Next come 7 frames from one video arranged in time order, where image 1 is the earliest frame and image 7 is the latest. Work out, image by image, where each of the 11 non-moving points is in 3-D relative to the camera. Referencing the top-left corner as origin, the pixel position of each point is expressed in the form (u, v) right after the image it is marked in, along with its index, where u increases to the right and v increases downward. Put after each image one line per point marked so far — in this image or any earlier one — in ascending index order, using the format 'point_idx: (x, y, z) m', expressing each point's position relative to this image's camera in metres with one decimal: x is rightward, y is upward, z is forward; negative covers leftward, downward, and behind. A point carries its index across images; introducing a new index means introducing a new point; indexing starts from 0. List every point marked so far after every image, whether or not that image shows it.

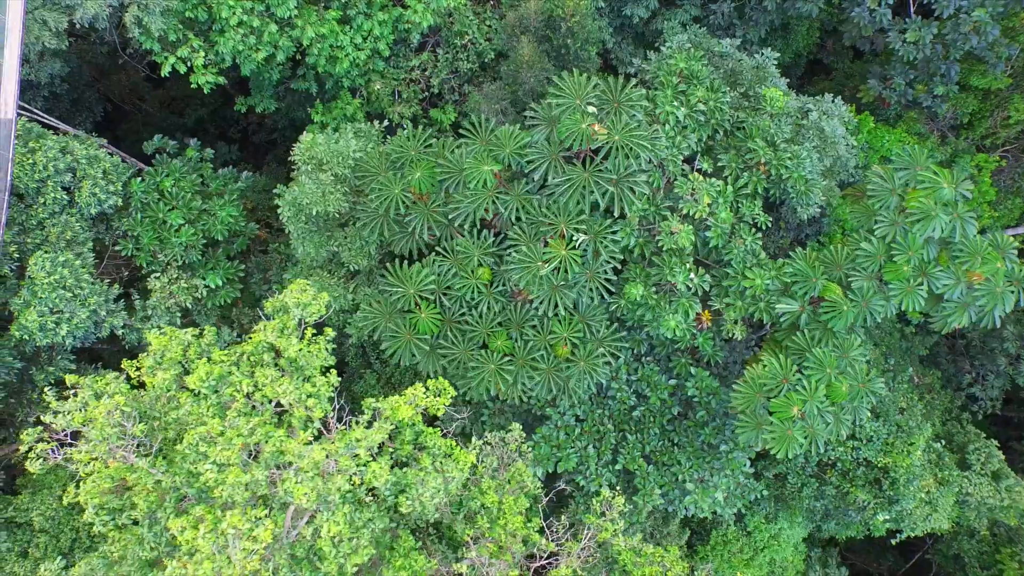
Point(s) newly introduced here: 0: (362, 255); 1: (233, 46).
0: (-2.0, +0.4, +8.3) m
1: (-3.8, +3.3, +8.5) m
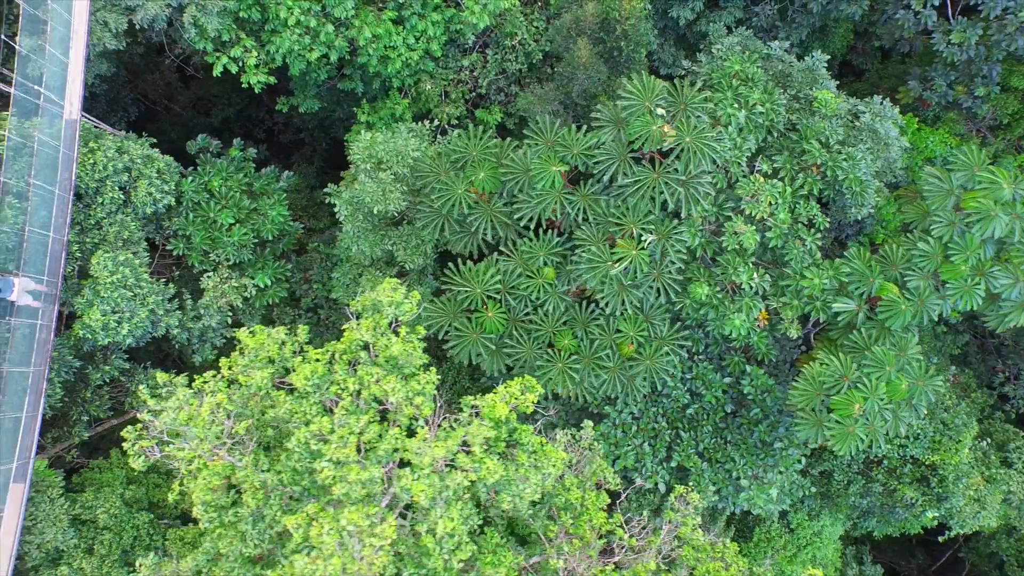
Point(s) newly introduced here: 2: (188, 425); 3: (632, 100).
0: (-1.3, +0.5, +8.4) m
1: (-3.0, +3.3, +8.6) m
2: (-2.5, -1.1, +5.0) m
3: (+1.3, +2.1, +6.9) m
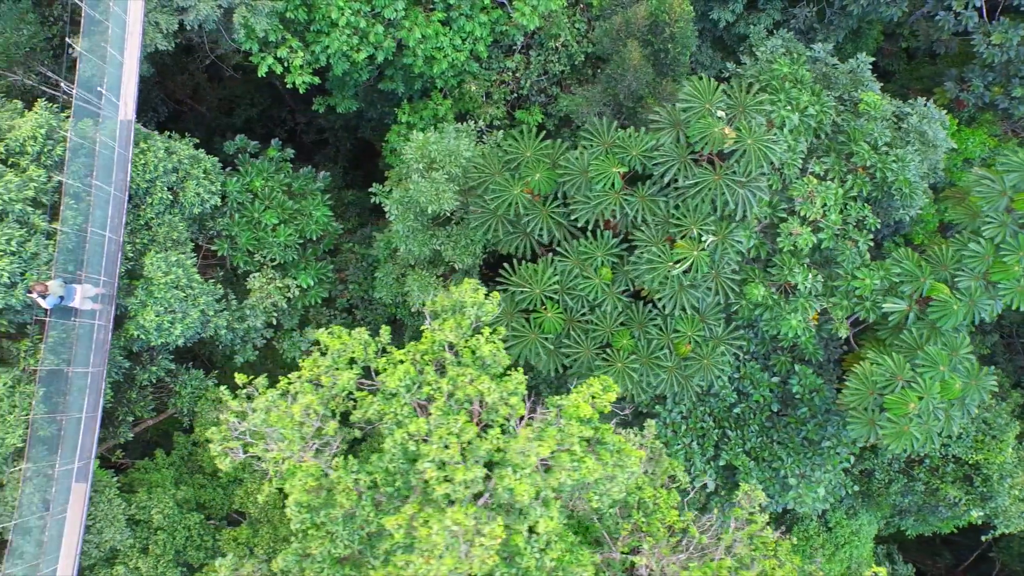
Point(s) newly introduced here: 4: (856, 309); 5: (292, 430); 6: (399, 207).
0: (-0.6, +0.4, +8.4) m
1: (-2.4, +3.3, +8.6) m
2: (-1.8, -1.1, +5.0) m
3: (+2.0, +2.1, +7.0) m
4: (+4.3, -0.3, +7.8) m
5: (-1.7, -1.1, +5.0) m
6: (-1.5, +1.1, +8.3) m
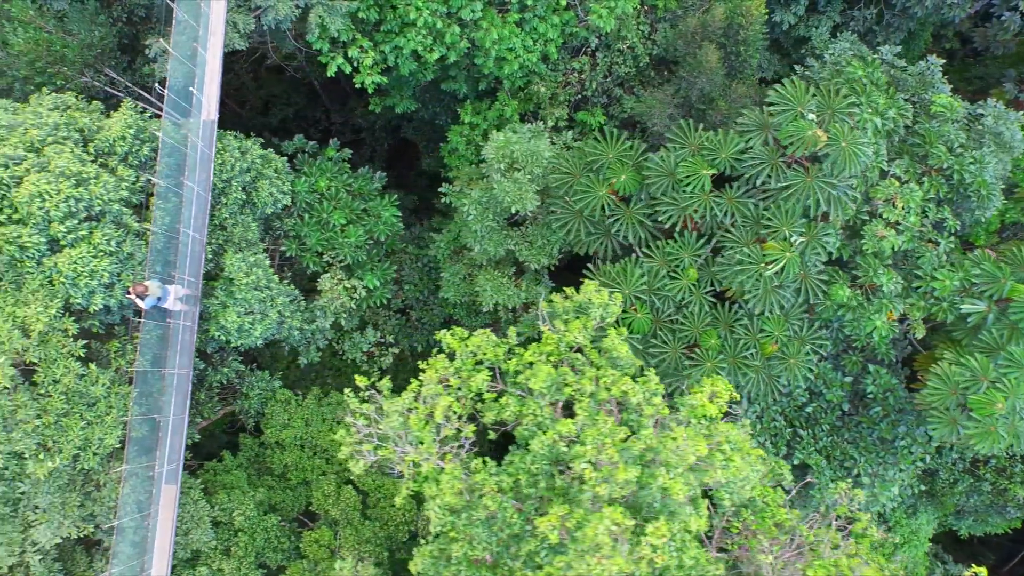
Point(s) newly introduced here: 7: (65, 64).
0: (+0.4, +0.4, +8.4) m
1: (-1.4, +3.3, +8.6) m
2: (-0.8, -1.1, +5.0) m
3: (+3.0, +2.0, +7.0) m
4: (+5.3, -0.3, +7.9) m
5: (-0.6, -1.1, +5.0) m
6: (-0.5, +1.0, +8.3) m
7: (-6.0, +3.0, +8.5) m
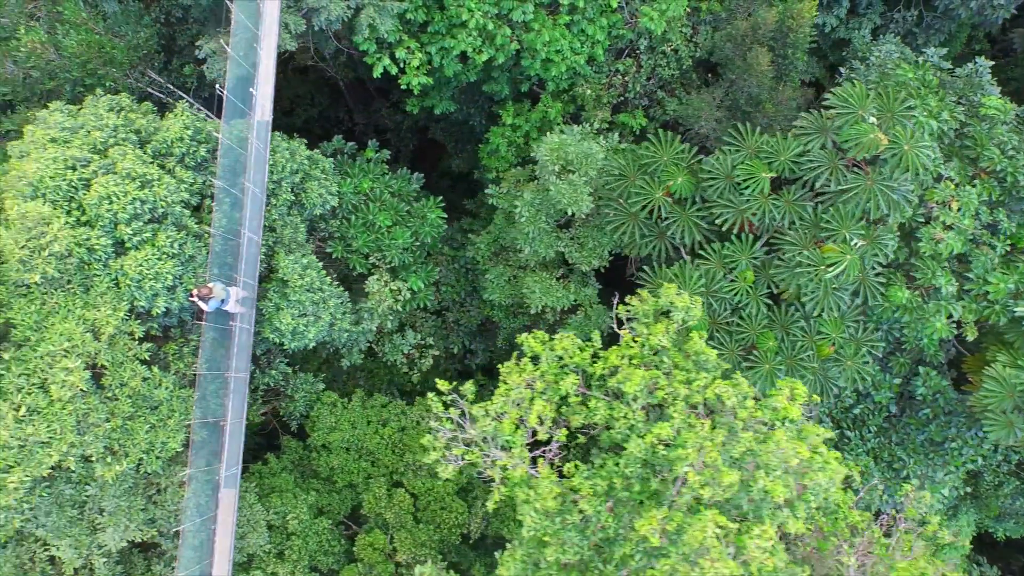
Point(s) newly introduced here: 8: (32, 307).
0: (+1.1, +0.4, +8.4) m
1: (-0.7, +3.3, +8.6) m
2: (-0.1, -1.1, +5.0) m
3: (+3.7, +2.0, +7.0) m
4: (+6.0, -0.3, +7.9) m
5: (0.0, -1.2, +4.9) m
6: (+0.2, +1.0, +8.2) m
7: (-5.3, +3.0, +8.4) m
8: (-4.5, -0.2, +5.9) m
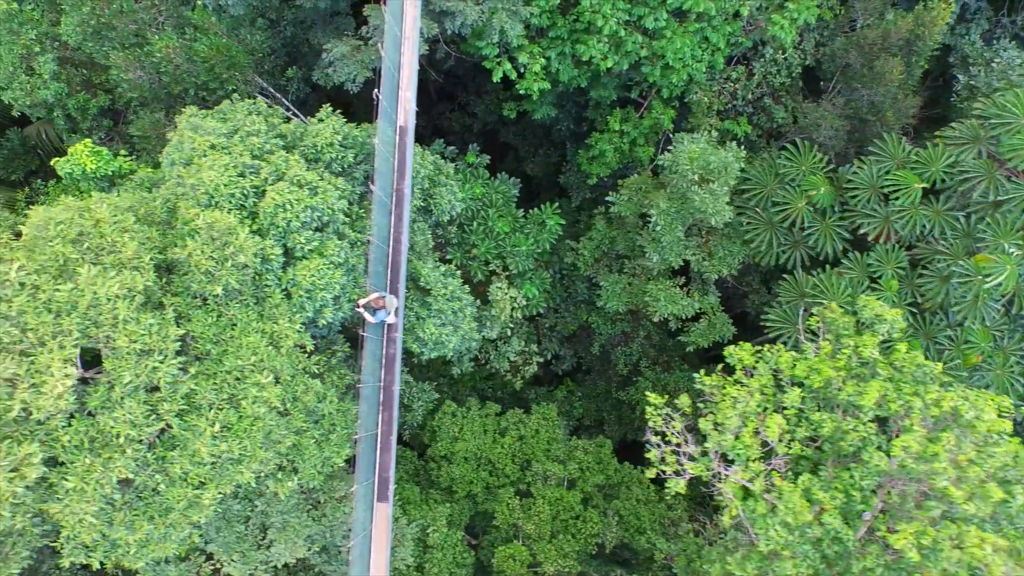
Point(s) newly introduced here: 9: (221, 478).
0: (+2.8, +0.3, +8.4) m
1: (+1.0, +3.2, +8.5) m
2: (+1.7, -1.2, +4.9) m
3: (+5.4, +1.9, +7.0) m
4: (+7.7, -0.4, +7.9) m
5: (+1.8, -1.3, +4.9) m
6: (+2.0, +0.9, +8.2) m
7: (-3.6, +2.9, +8.3) m
8: (-2.8, -0.3, +5.8) m
9: (-2.6, -1.7, +5.6) m
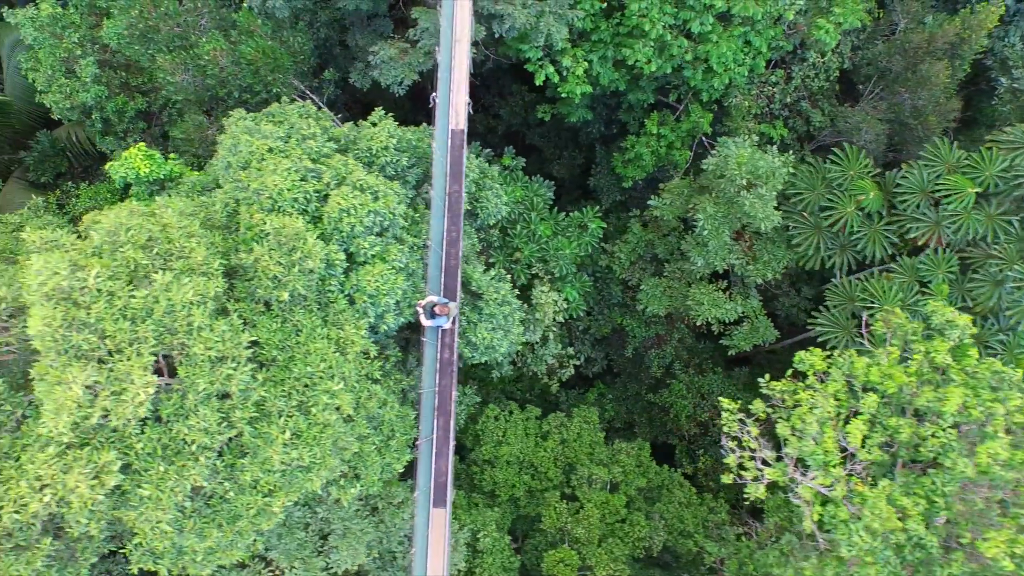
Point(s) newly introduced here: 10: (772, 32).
0: (+3.4, +0.3, +8.3) m
1: (+1.7, +3.1, +8.5) m
2: (+2.3, -1.3, +4.9) m
3: (+6.1, +1.9, +7.0) m
4: (+8.3, -0.5, +7.9) m
5: (+2.4, -1.3, +4.9) m
6: (+2.6, +0.9, +8.2) m
7: (-3.0, +2.8, +8.3) m
8: (-2.1, -0.3, +5.8) m
9: (-1.9, -1.7, +5.5) m
10: (+3.6, +3.6, +8.7) m
